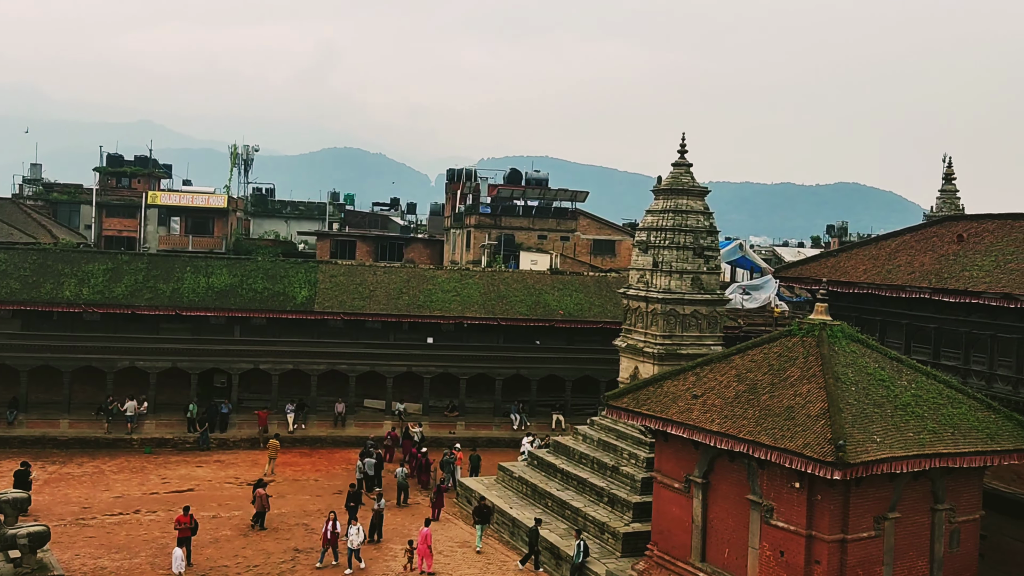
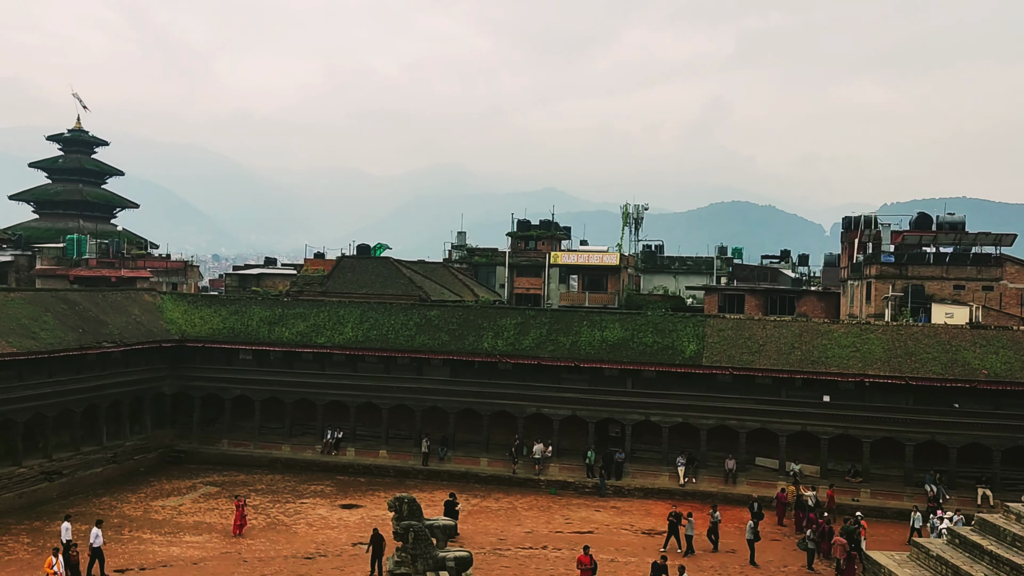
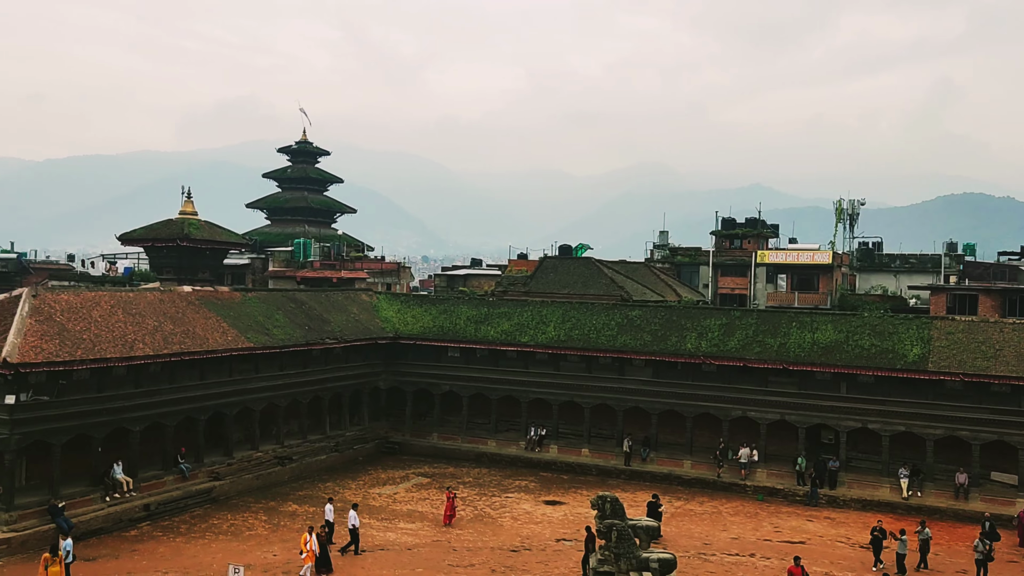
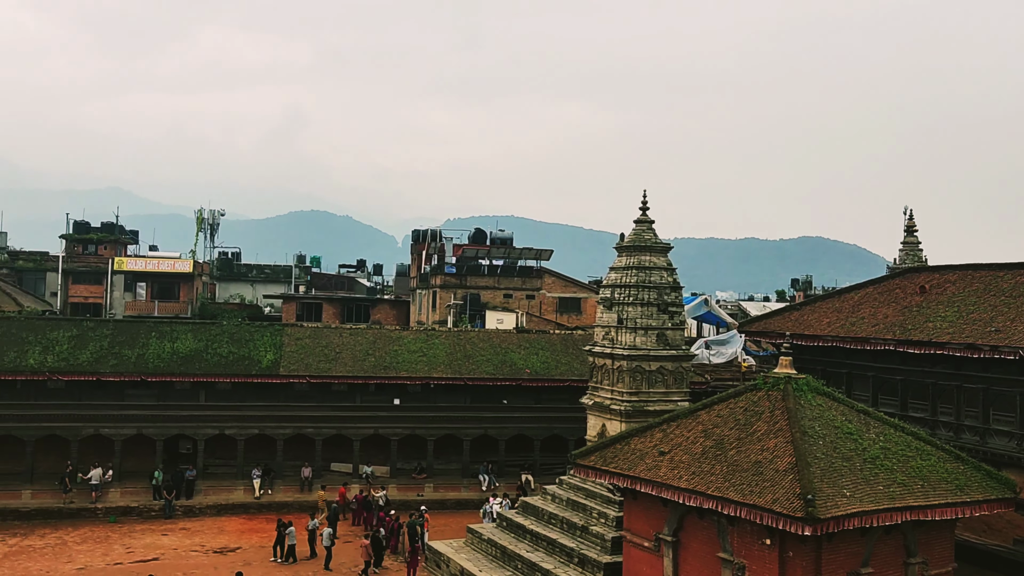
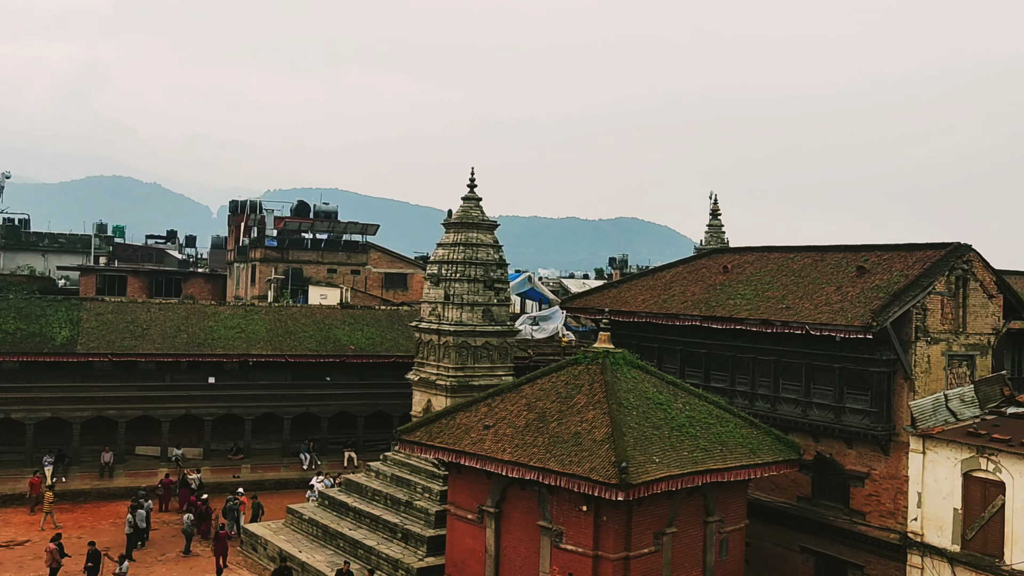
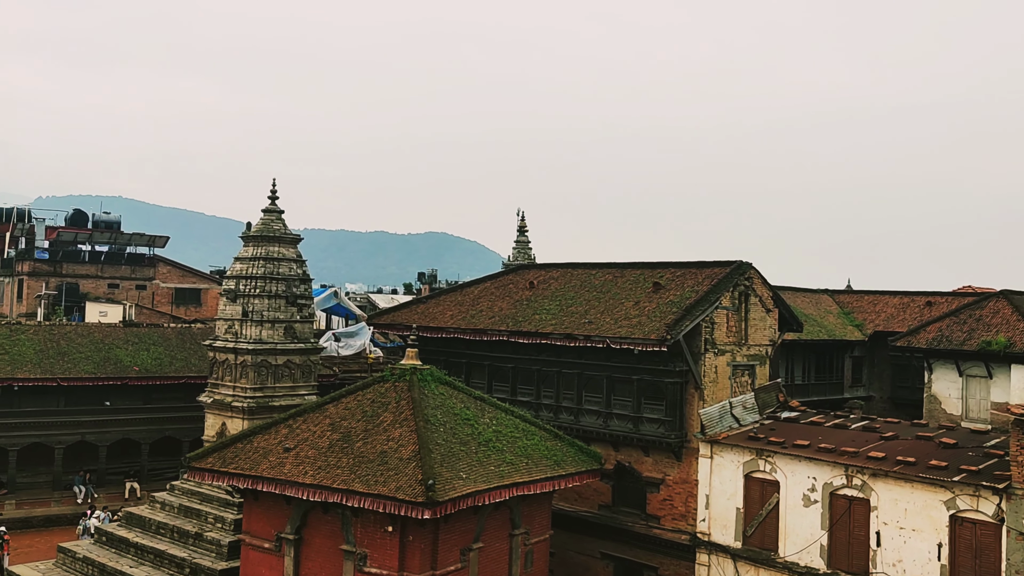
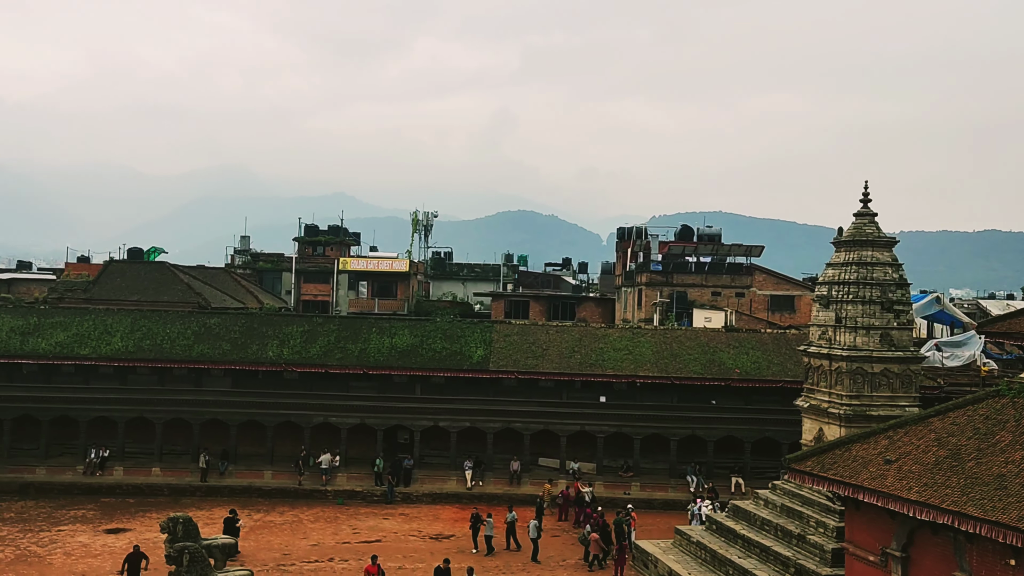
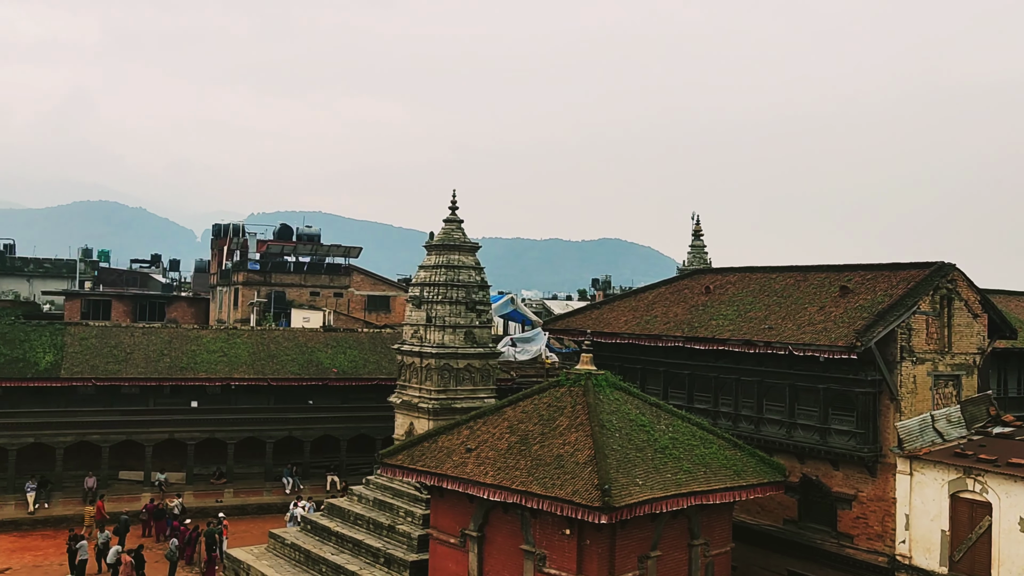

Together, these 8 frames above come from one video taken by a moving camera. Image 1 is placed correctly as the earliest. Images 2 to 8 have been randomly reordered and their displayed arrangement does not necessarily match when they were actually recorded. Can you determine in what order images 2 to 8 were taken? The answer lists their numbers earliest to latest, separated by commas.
5, 6, 8, 4, 7, 2, 3
